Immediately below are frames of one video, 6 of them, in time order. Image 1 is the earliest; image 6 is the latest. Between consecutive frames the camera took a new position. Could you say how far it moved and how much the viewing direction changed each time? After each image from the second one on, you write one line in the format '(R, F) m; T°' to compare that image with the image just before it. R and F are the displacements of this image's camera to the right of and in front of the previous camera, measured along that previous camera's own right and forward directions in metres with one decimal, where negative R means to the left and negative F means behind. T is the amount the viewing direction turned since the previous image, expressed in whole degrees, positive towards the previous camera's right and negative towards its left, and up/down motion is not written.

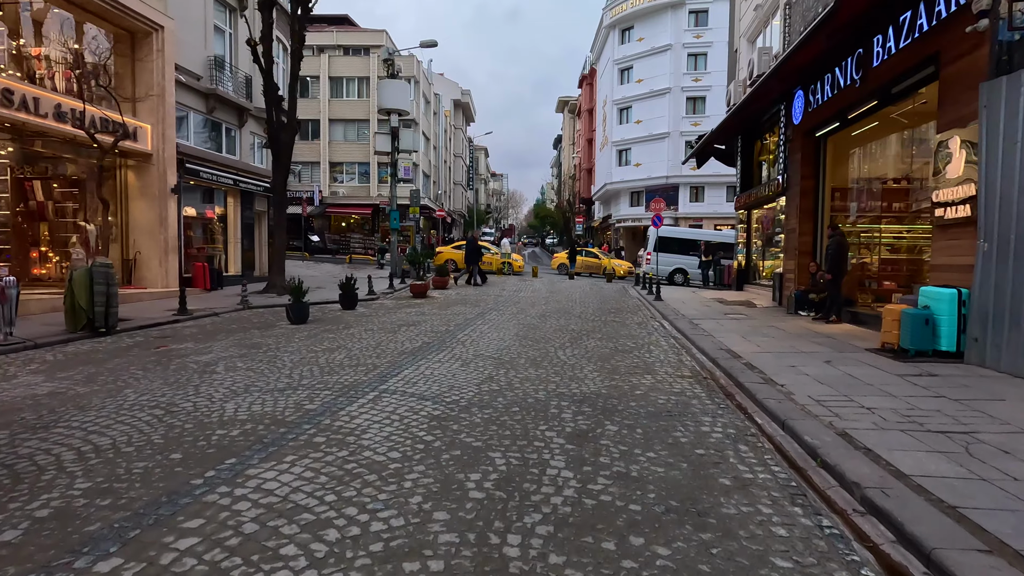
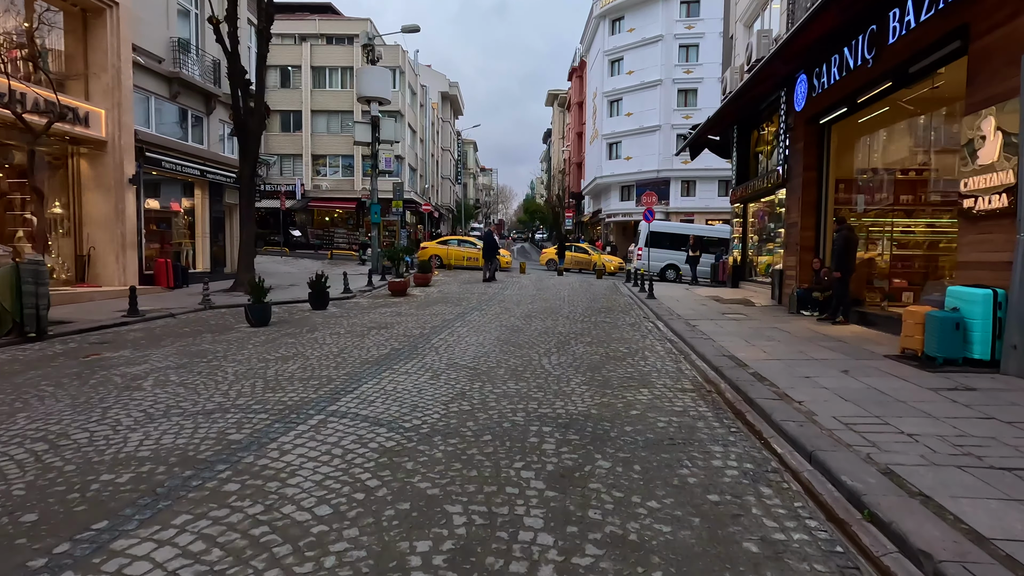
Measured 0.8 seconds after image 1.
(+0.2, +1.0) m; +1°
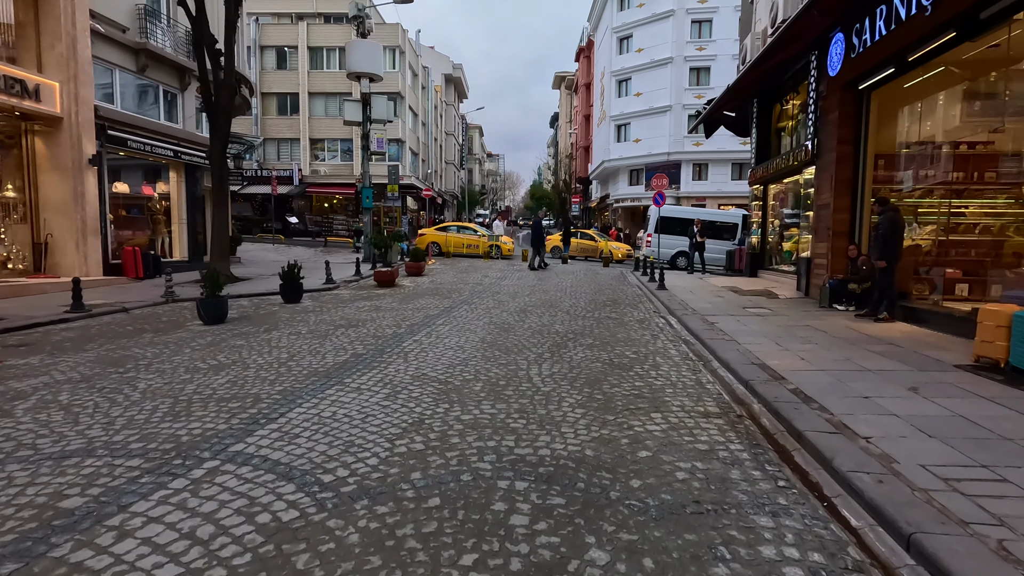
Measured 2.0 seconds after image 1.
(+0.3, +1.5) m; -1°
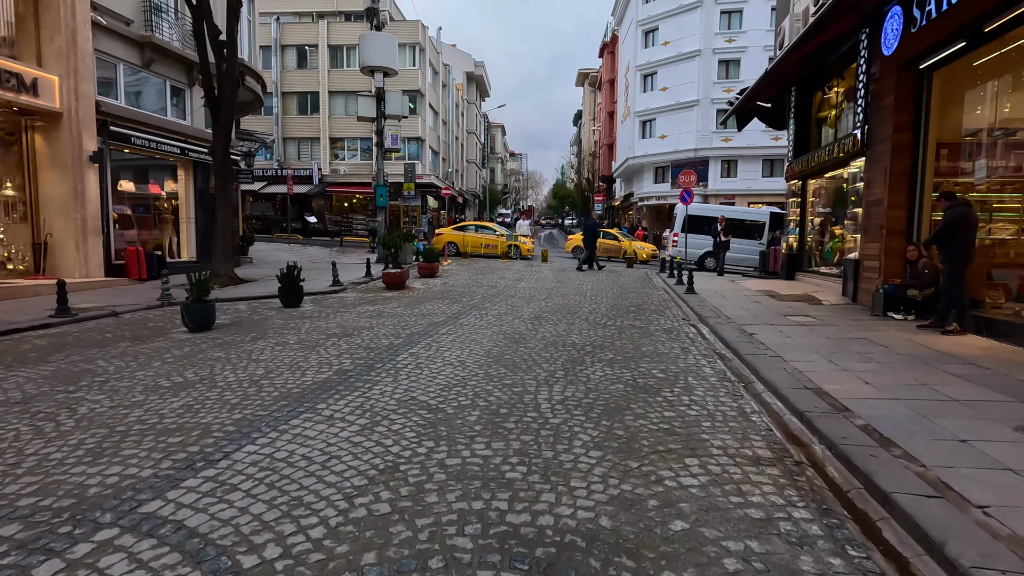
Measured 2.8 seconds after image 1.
(+0.2, +1.0) m; -2°
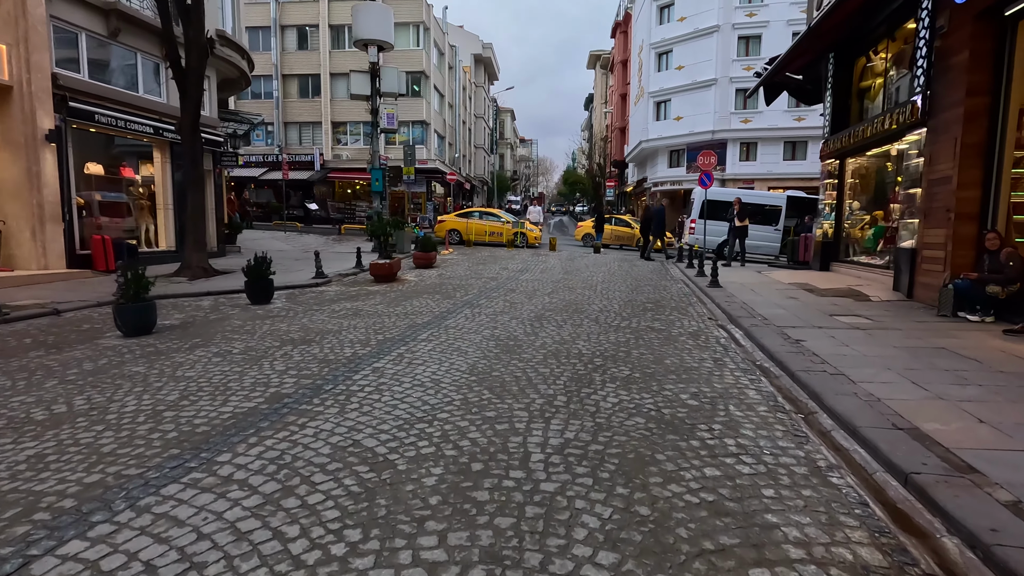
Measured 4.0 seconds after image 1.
(+0.2, +1.5) m; -1°
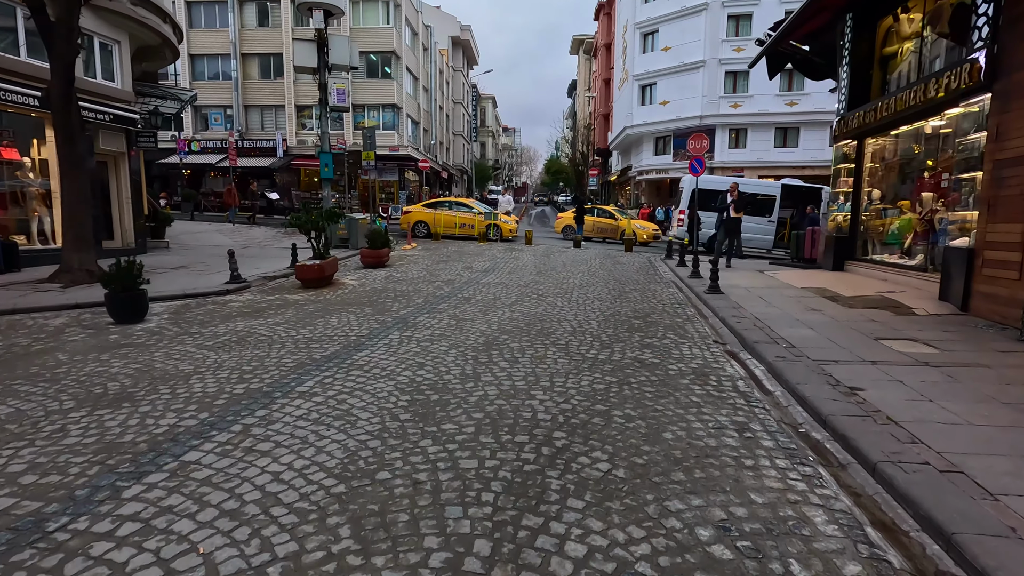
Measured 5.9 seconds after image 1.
(+0.5, +2.3) m; +2°
